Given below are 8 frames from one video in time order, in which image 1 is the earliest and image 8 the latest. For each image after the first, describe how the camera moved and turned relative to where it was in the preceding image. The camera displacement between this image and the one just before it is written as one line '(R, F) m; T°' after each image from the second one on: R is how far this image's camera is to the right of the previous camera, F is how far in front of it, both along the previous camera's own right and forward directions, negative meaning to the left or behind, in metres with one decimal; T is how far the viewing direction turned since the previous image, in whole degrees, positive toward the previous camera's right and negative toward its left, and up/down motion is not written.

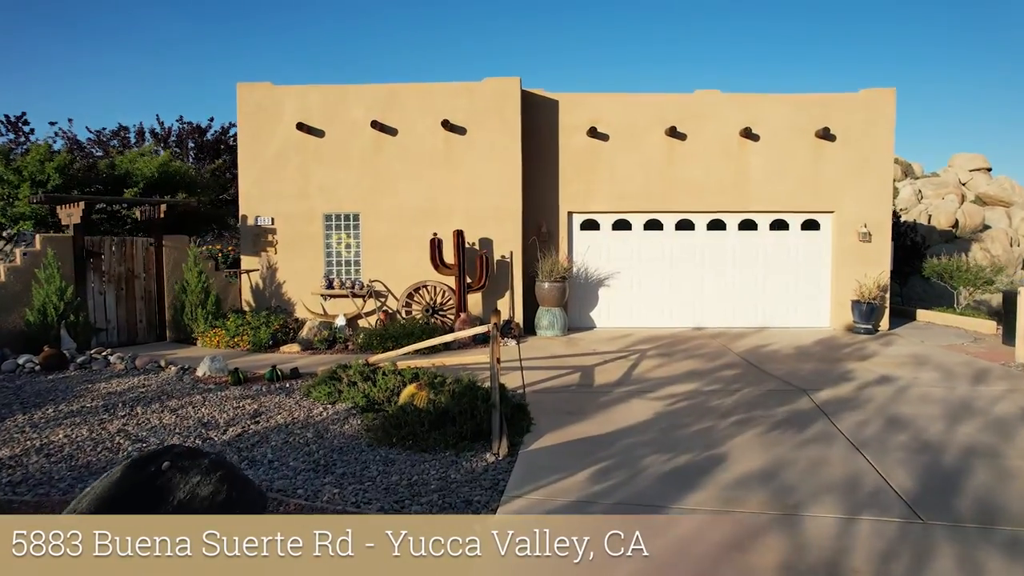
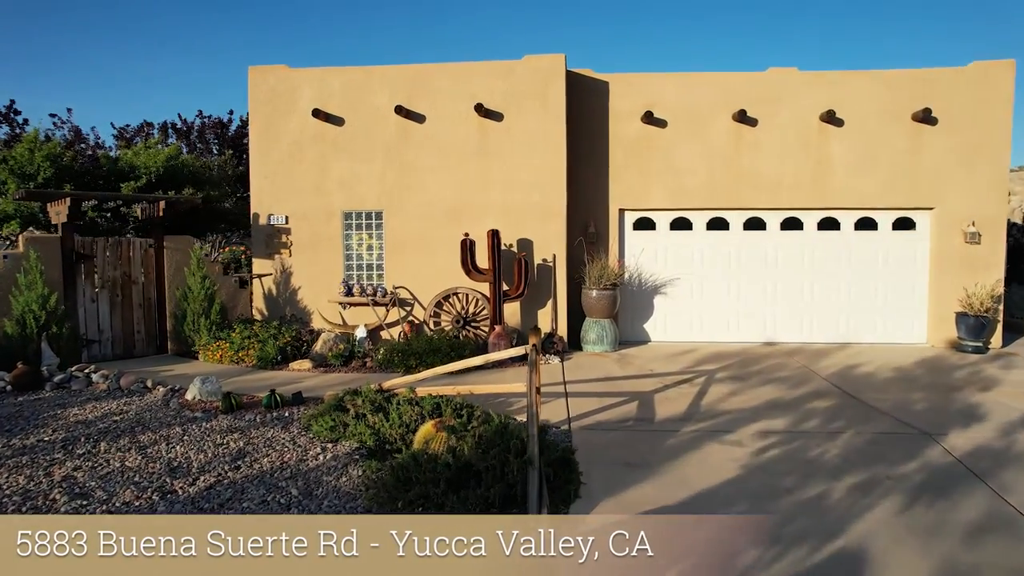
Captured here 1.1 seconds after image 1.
(0.0, +1.7) m; -4°
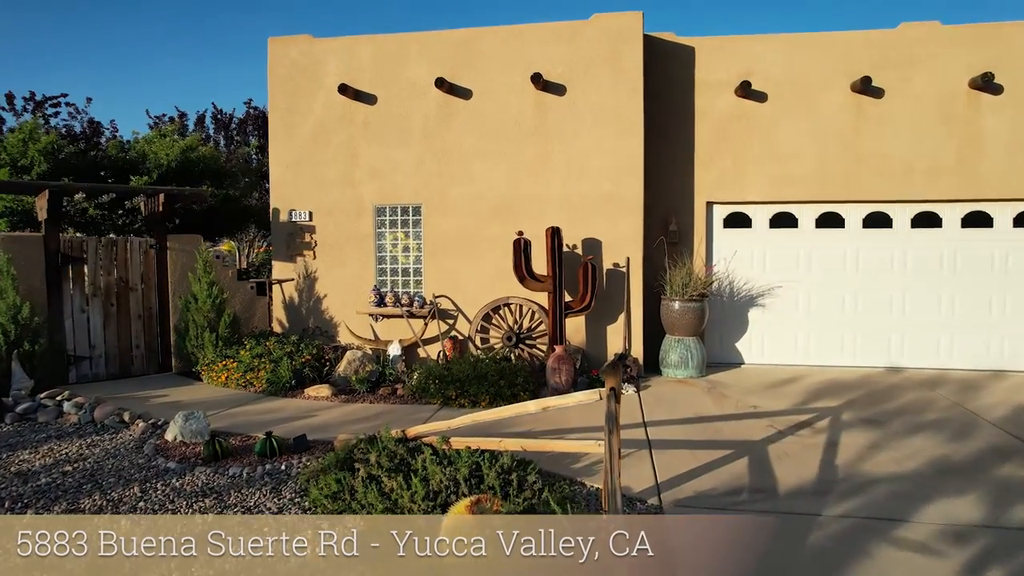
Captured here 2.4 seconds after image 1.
(-0.1, +2.0) m; -5°
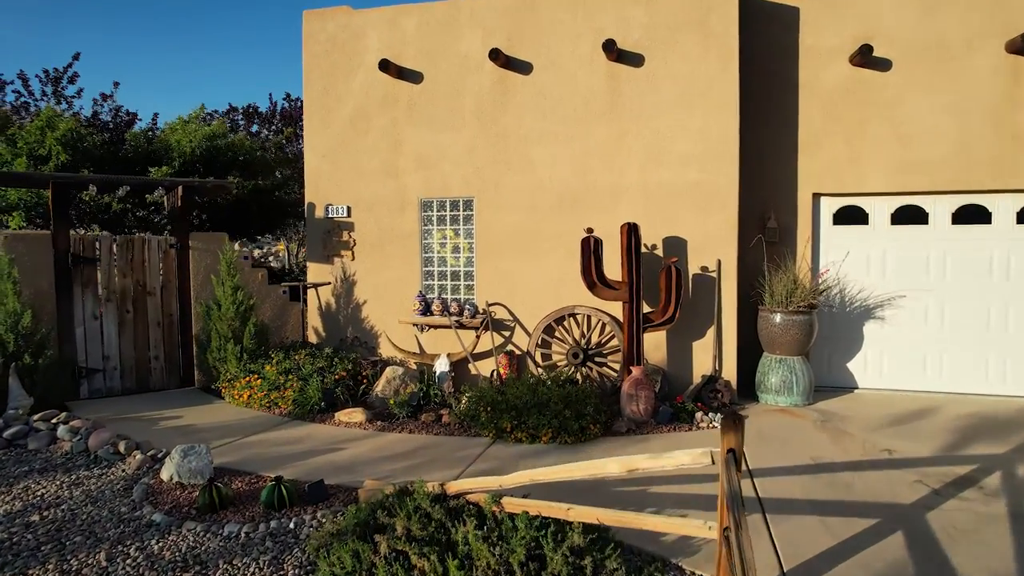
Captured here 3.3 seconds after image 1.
(-0.1, +1.4) m; -5°
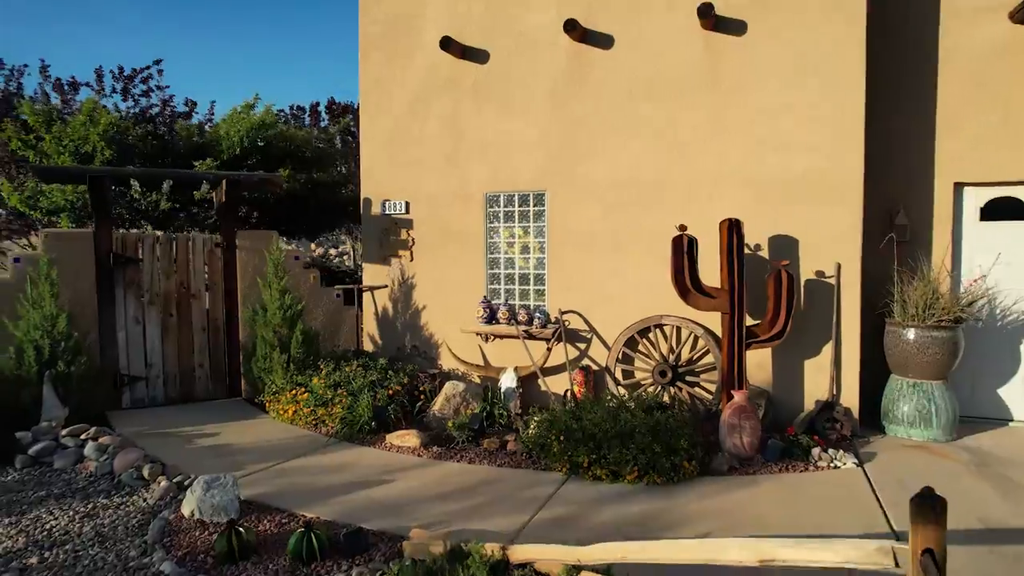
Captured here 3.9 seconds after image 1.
(-0.1, +1.0) m; -6°
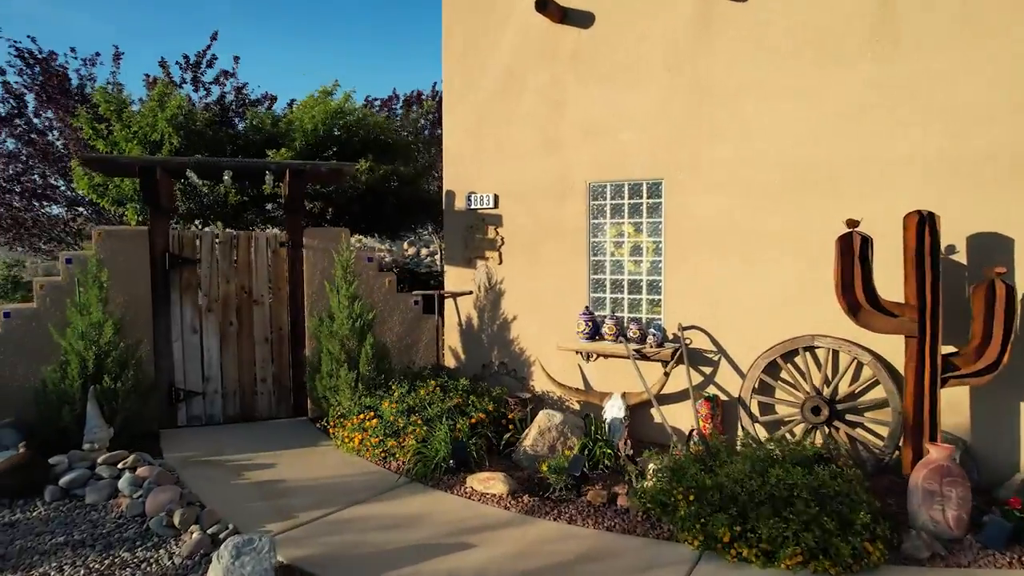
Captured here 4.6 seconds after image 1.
(-0.2, +1.3) m; -8°
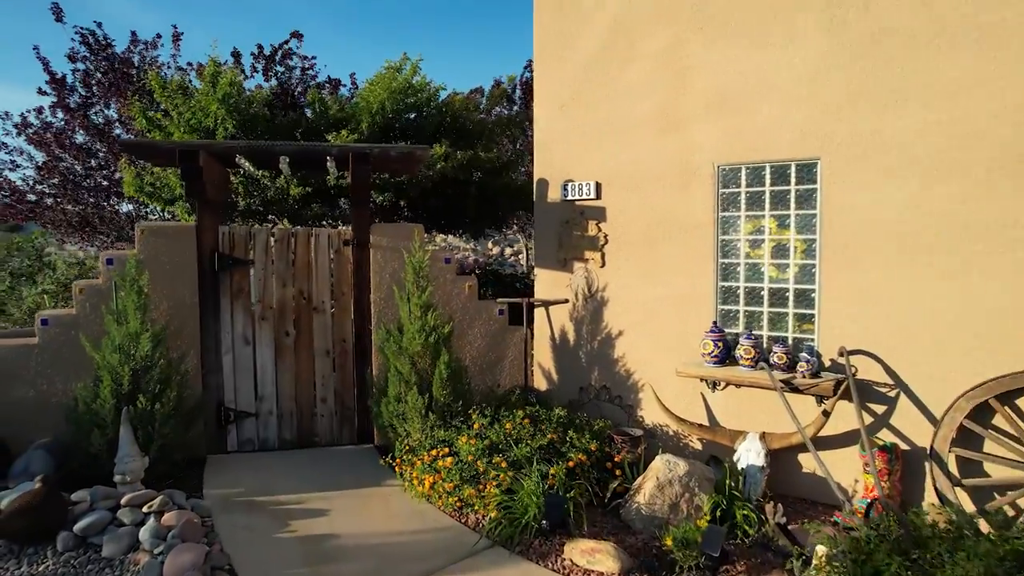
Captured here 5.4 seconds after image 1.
(-0.2, +1.2) m; -7°
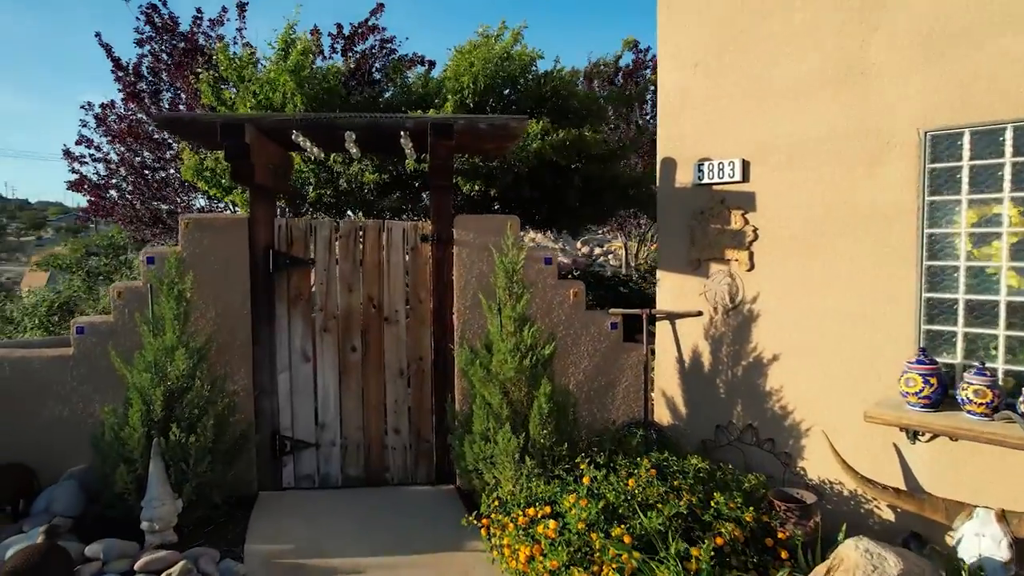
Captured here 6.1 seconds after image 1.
(-0.2, +1.2) m; -7°
